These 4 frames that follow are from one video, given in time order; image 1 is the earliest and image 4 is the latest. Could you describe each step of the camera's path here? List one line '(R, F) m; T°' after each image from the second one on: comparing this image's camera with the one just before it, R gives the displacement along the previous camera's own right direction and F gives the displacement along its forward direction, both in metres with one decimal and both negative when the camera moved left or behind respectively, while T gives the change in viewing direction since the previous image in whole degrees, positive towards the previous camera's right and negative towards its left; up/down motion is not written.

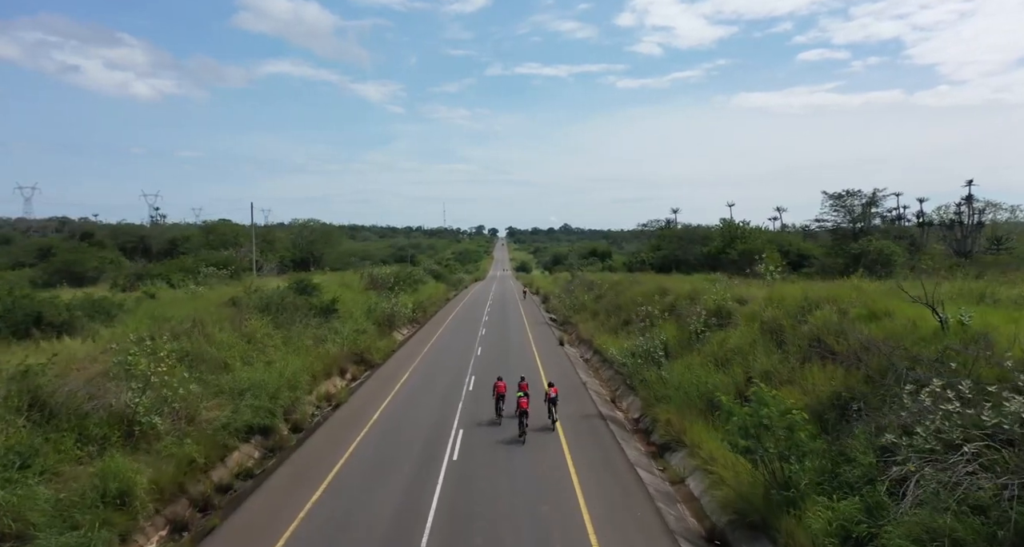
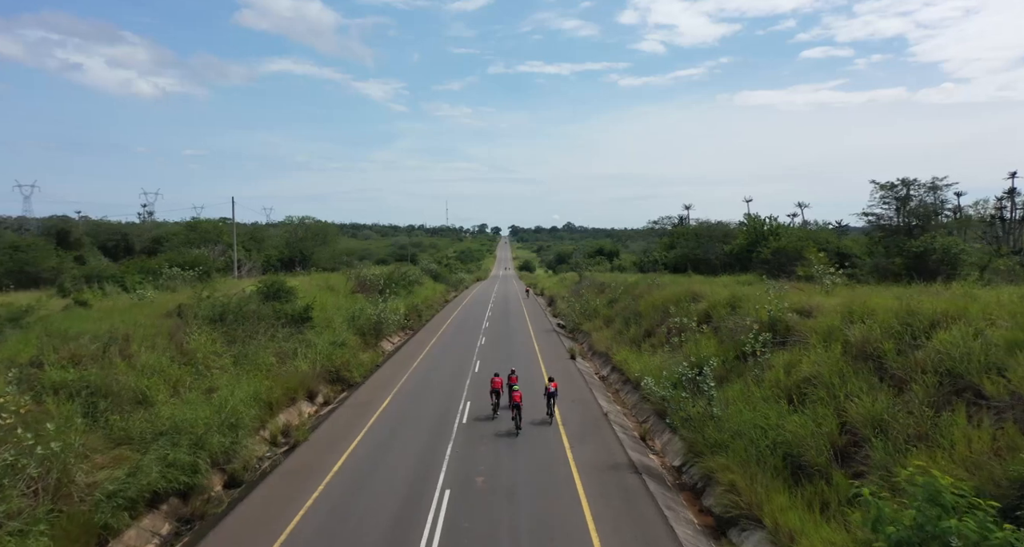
(0.0, +5.1) m; 0°
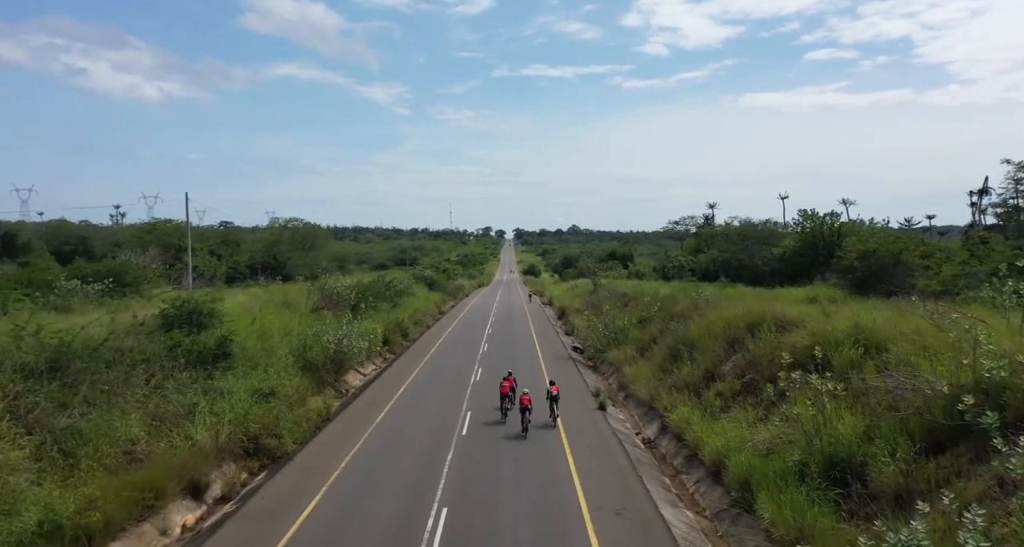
(0.0, +9.3) m; 0°
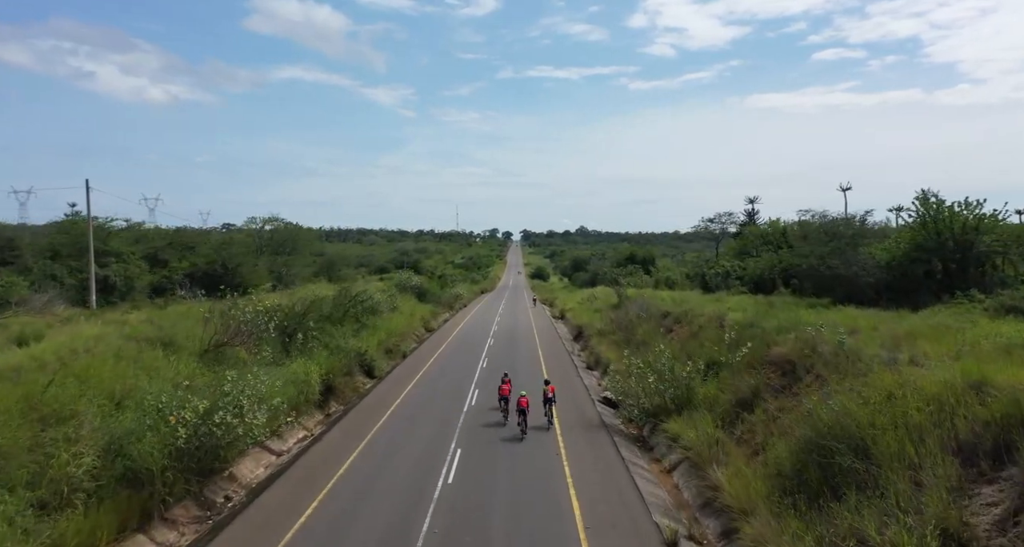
(+0.2, +12.4) m; 0°
